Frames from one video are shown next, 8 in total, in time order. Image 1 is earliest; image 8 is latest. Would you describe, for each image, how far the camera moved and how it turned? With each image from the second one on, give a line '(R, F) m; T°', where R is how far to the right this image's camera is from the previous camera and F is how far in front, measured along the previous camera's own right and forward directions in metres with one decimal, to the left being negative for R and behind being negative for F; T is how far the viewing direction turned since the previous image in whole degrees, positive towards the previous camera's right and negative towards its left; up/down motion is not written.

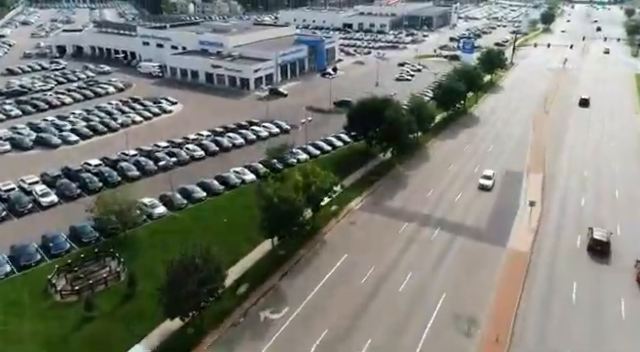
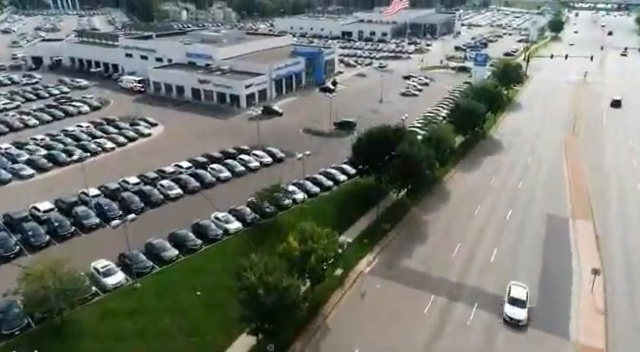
(-0.1, +6.9) m; 0°
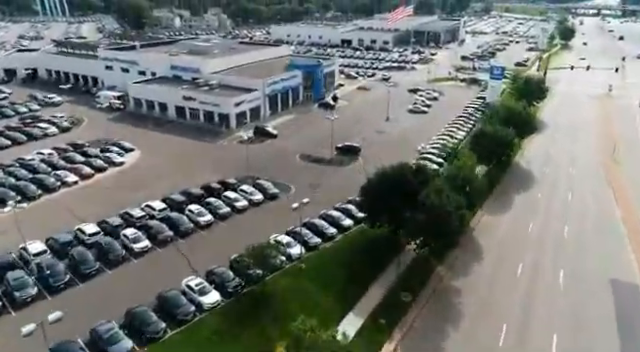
(-0.2, +6.8) m; 0°
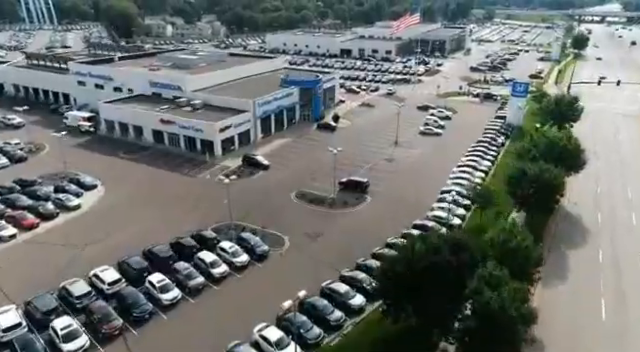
(-0.2, +7.8) m; 0°
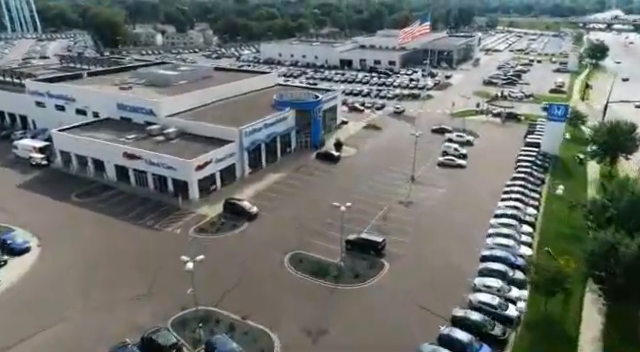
(-0.3, +9.0) m; 0°
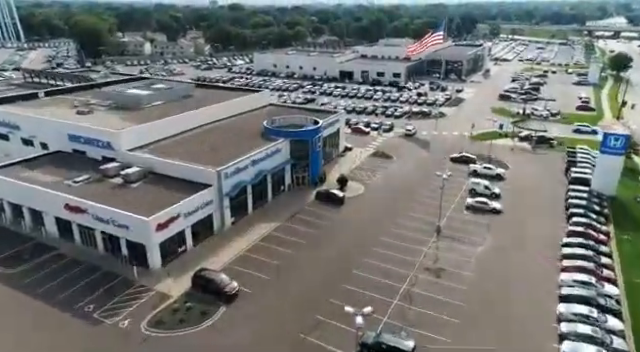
(-0.3, +9.1) m; 0°
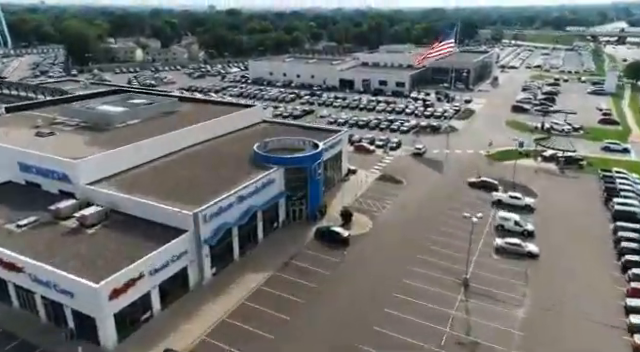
(-0.1, +6.2) m; 0°
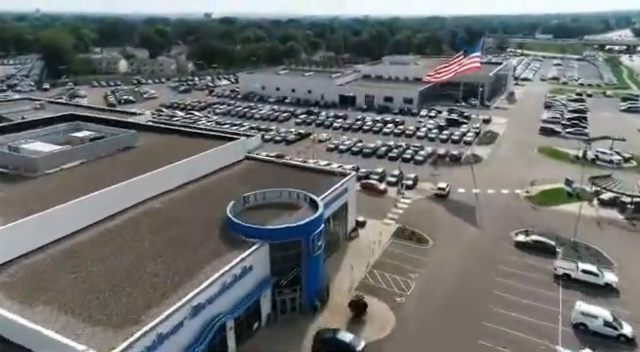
(-0.2, +10.7) m; 0°
